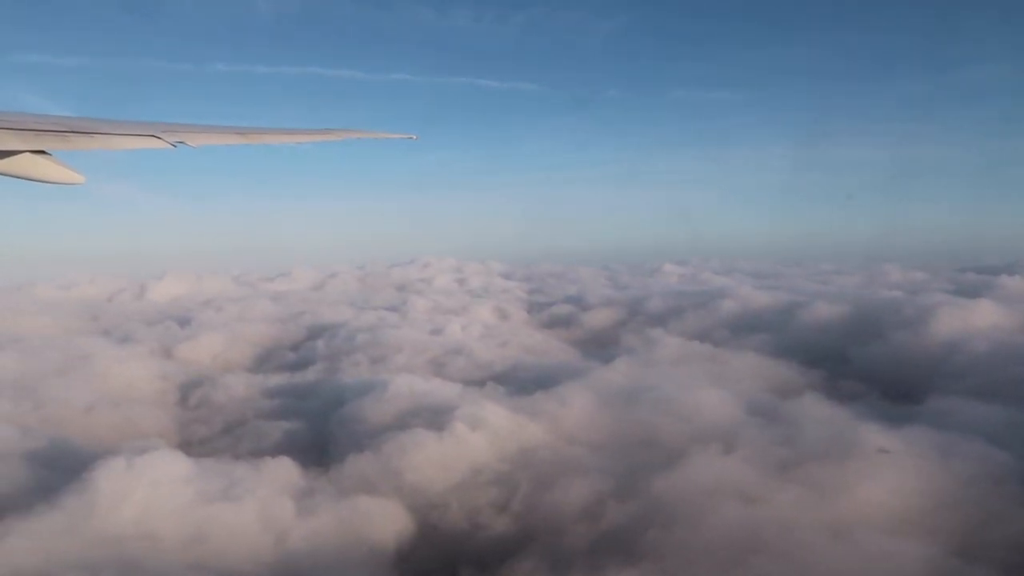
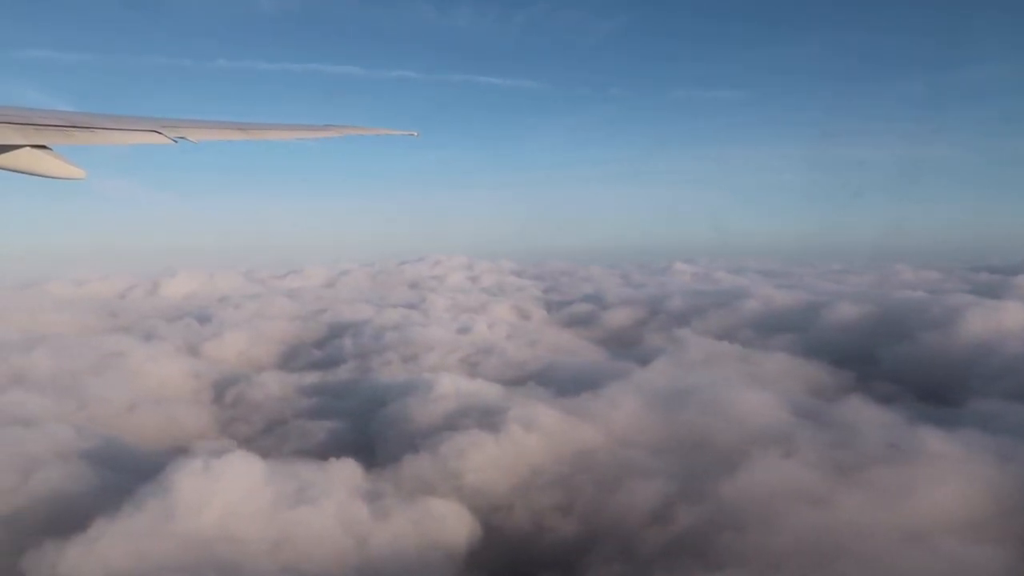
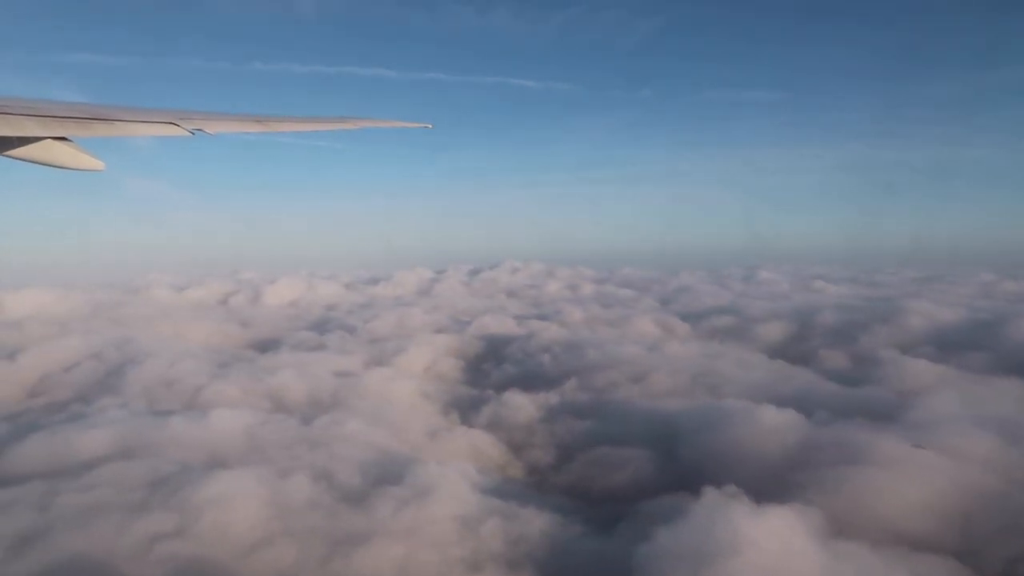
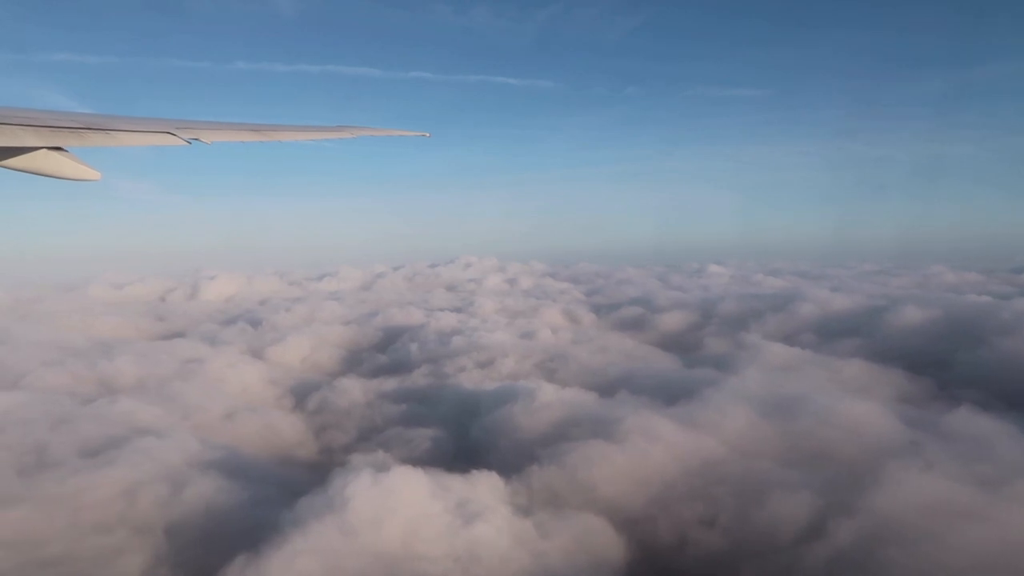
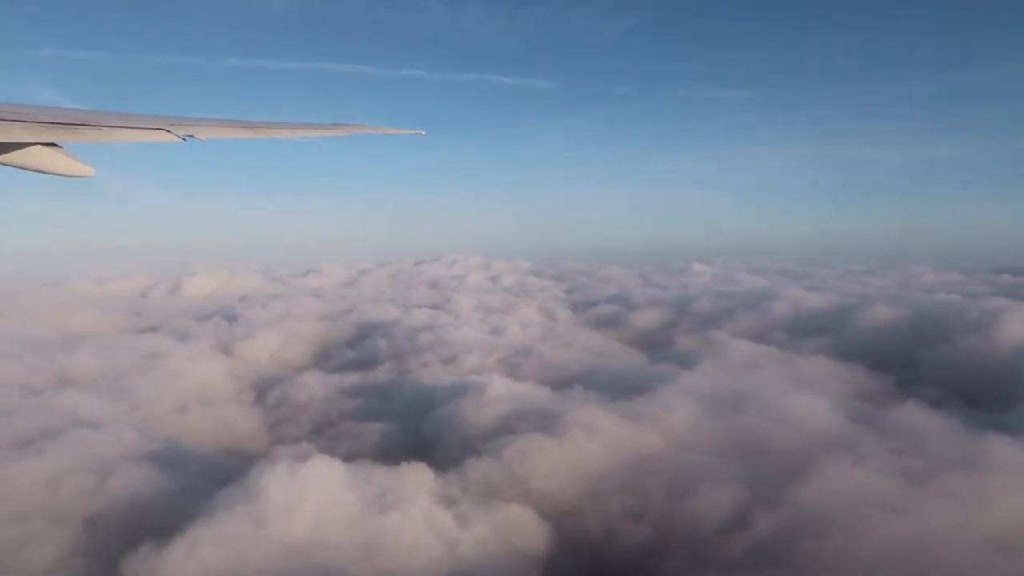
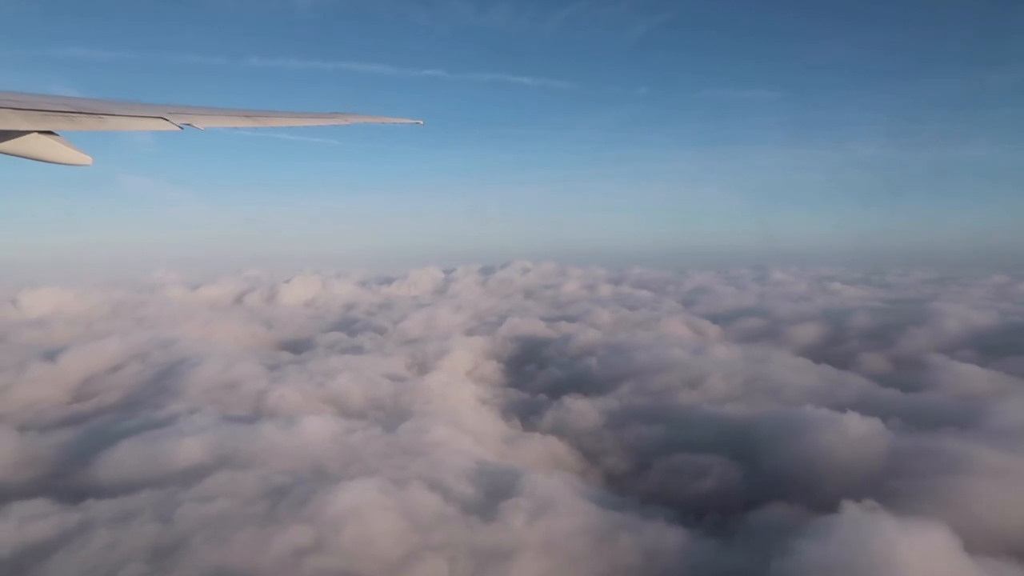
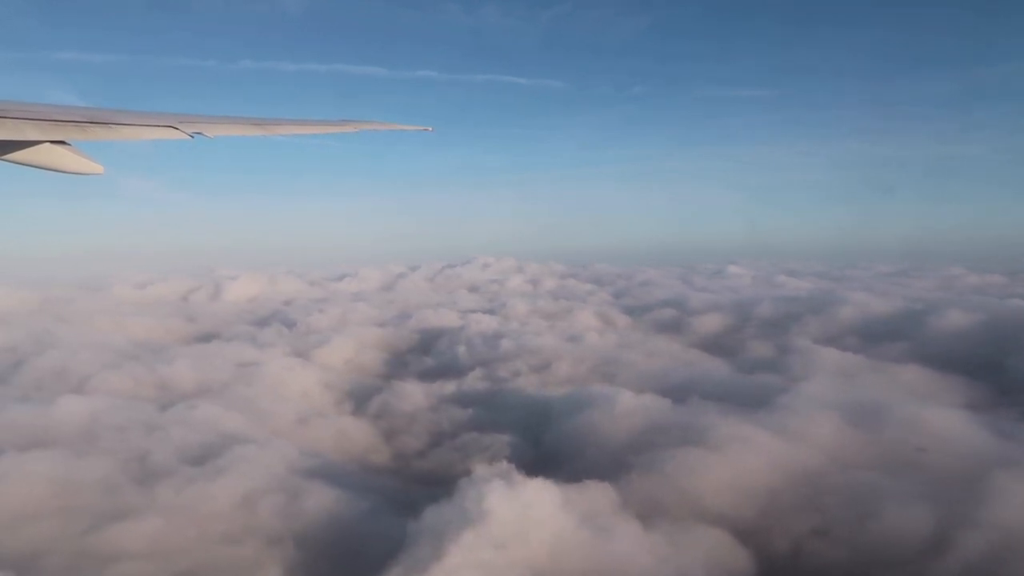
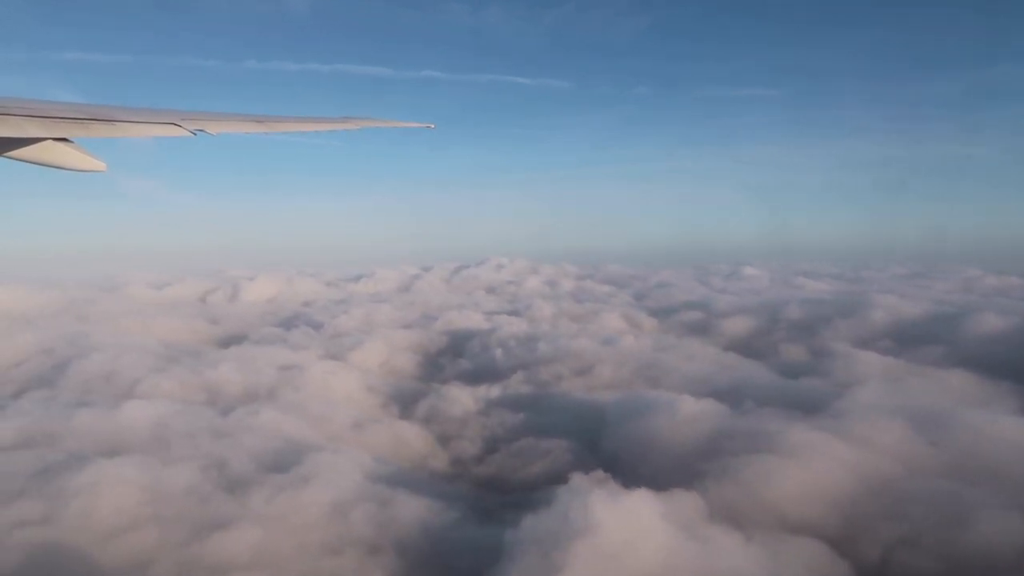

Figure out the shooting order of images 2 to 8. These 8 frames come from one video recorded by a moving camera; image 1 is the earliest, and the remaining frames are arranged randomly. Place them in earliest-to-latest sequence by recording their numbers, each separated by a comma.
2, 5, 4, 7, 8, 3, 6
